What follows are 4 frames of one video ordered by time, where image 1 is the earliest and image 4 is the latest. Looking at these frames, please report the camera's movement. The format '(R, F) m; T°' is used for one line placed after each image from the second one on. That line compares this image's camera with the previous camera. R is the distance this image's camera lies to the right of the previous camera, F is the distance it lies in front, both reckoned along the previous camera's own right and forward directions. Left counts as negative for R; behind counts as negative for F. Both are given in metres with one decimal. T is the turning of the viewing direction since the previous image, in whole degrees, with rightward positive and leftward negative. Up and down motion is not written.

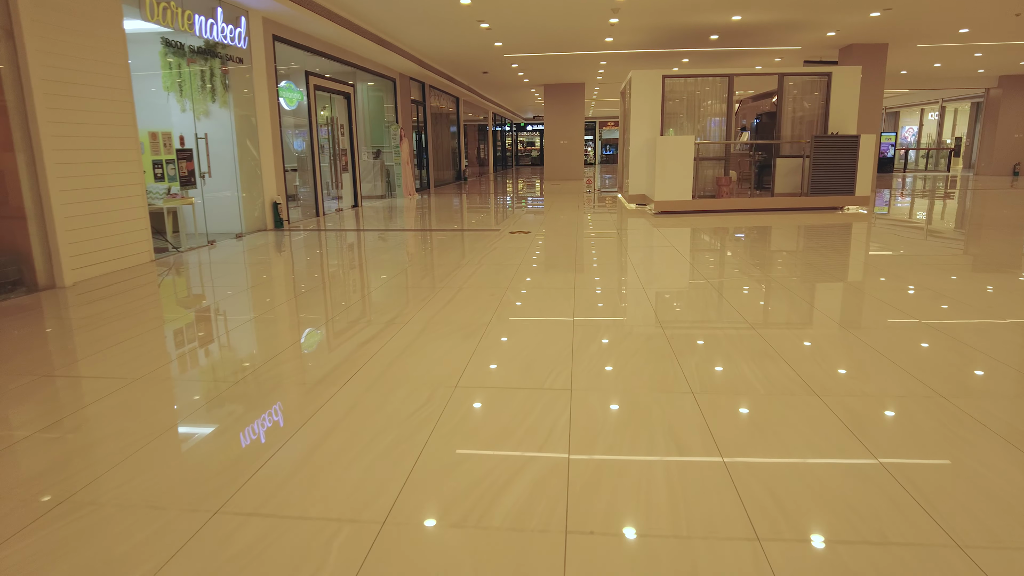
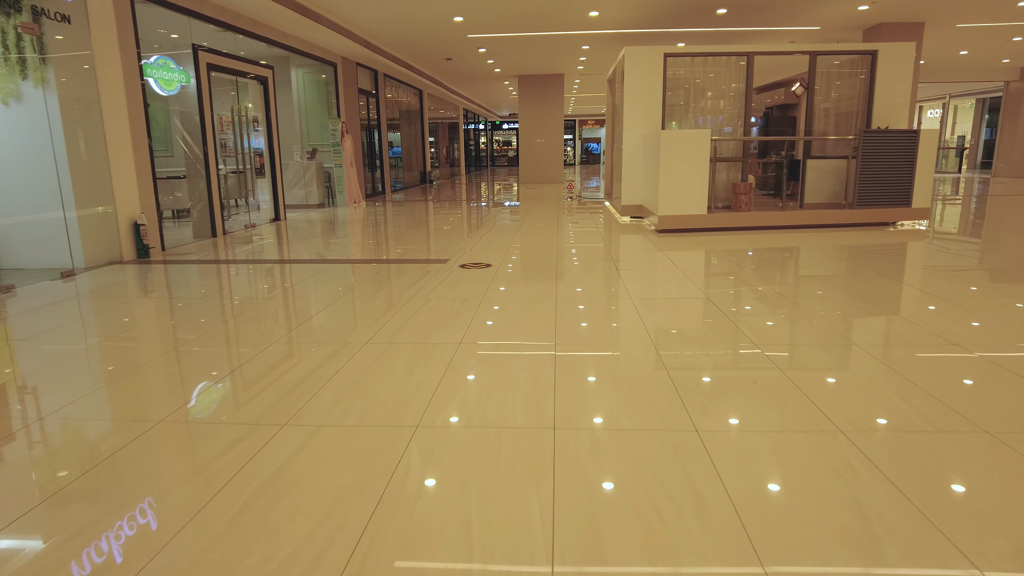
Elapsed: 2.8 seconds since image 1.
(+0.1, +1.2) m; +2°
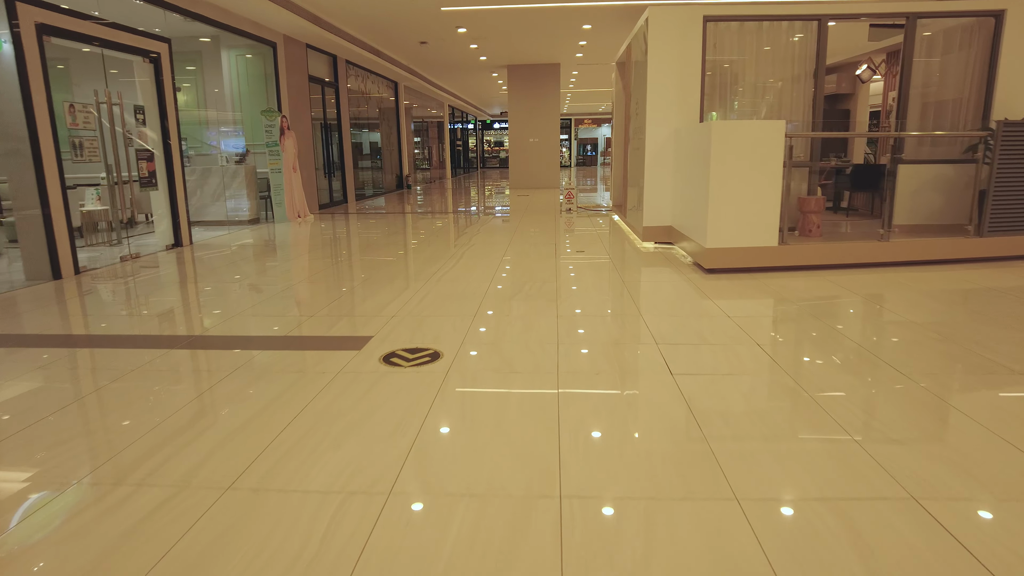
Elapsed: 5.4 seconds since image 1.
(+0.1, +1.2) m; 0°
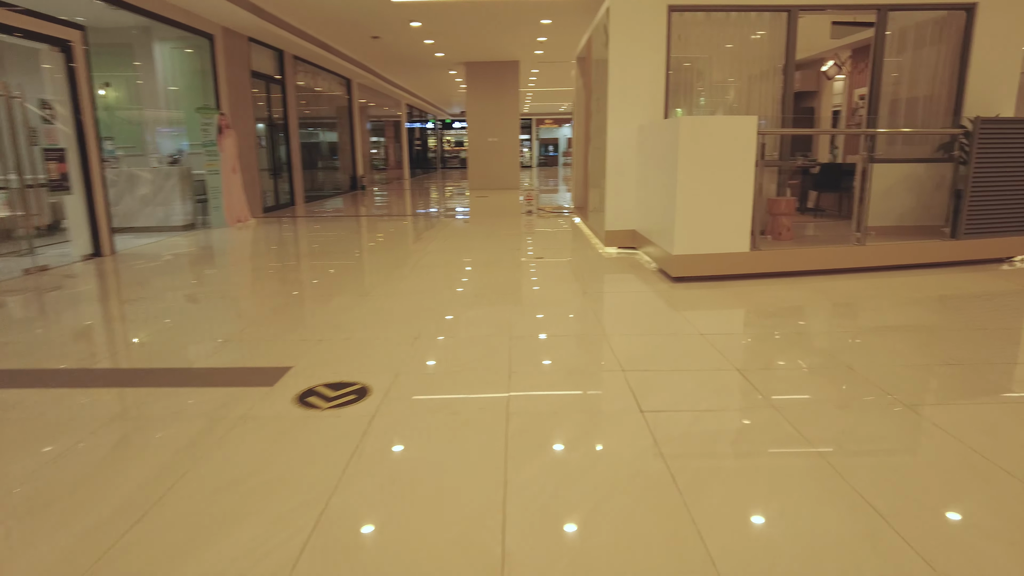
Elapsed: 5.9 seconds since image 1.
(0.0, +0.2) m; +3°
